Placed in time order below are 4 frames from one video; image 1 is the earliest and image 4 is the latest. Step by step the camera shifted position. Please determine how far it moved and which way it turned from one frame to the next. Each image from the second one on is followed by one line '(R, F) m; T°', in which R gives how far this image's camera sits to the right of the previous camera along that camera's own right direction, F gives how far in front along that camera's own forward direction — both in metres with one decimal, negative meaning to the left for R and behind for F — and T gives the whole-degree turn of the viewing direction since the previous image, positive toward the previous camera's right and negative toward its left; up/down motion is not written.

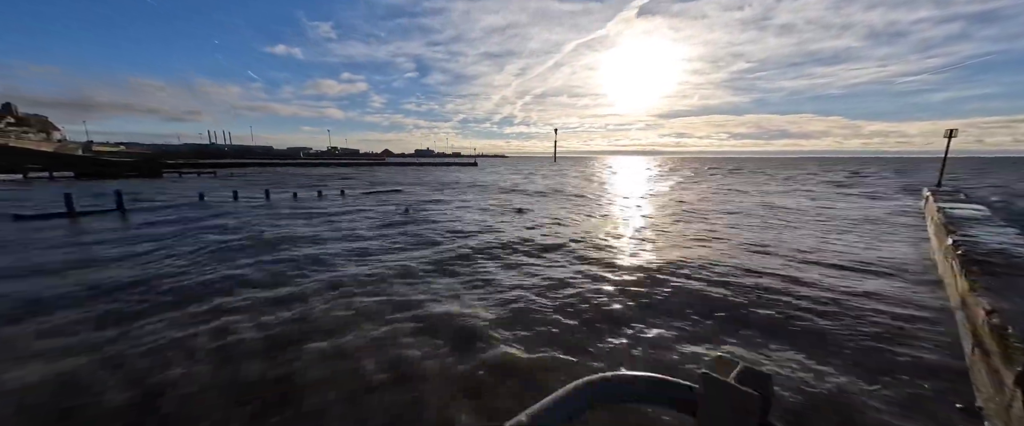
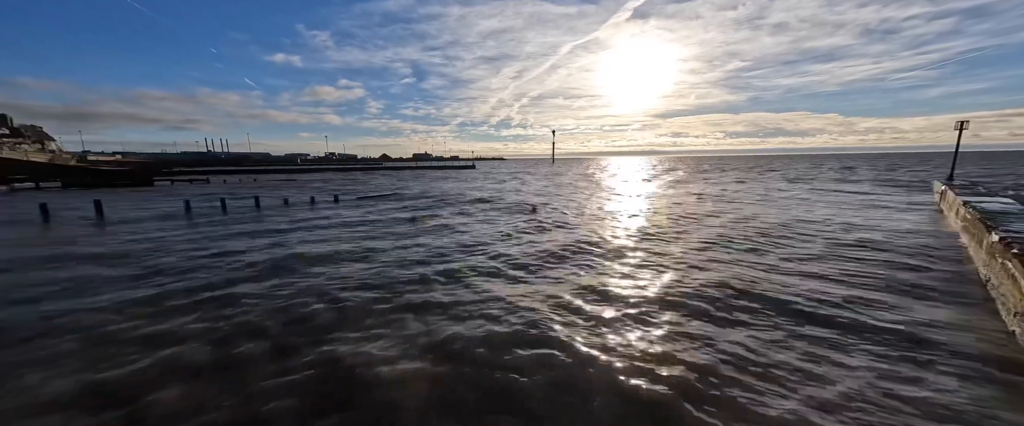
(-0.3, +0.3) m; 0°
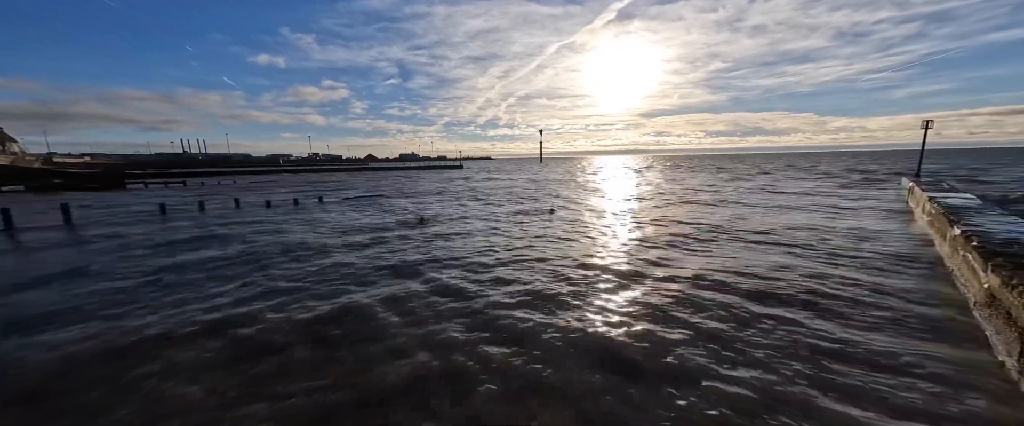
(-1.0, -0.9) m; +2°
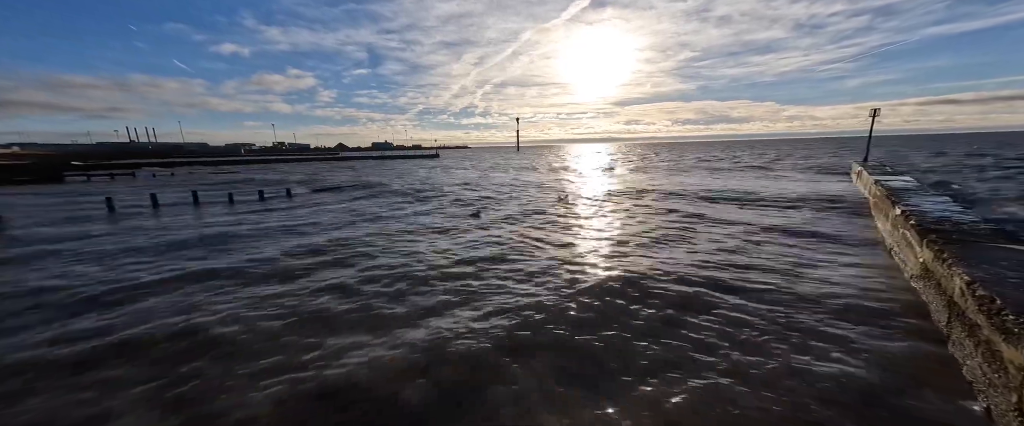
(-1.6, -0.9) m; +4°
